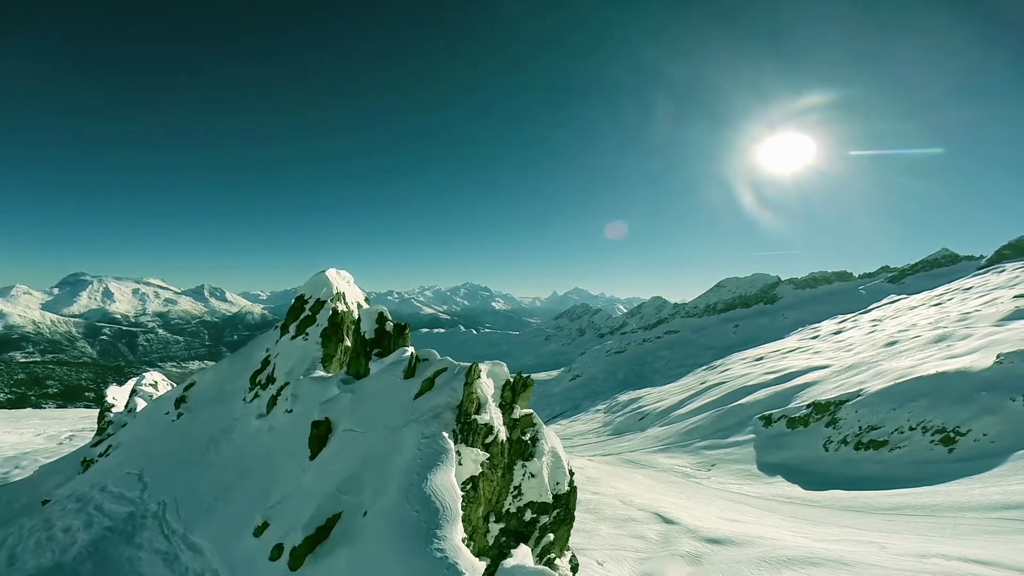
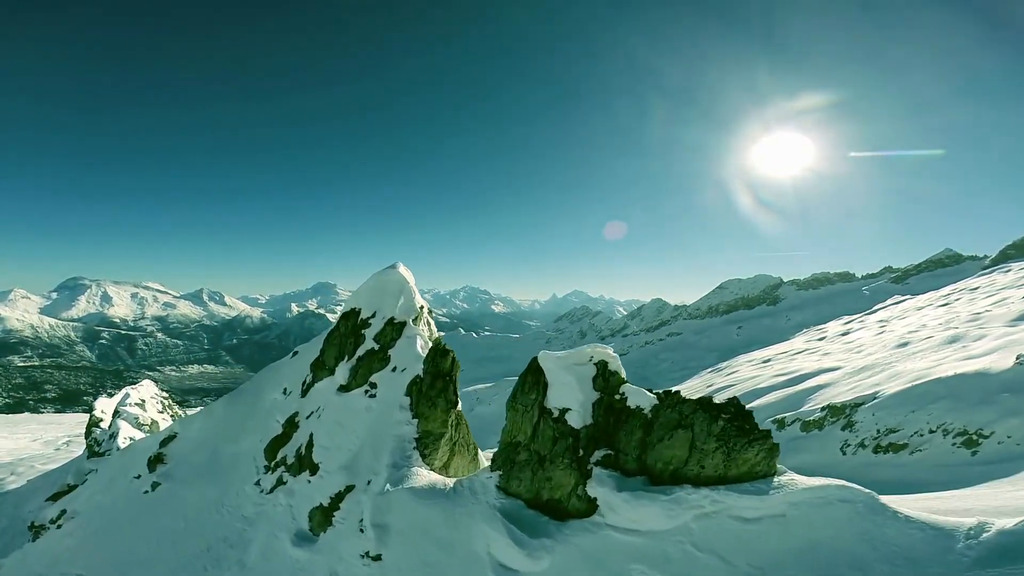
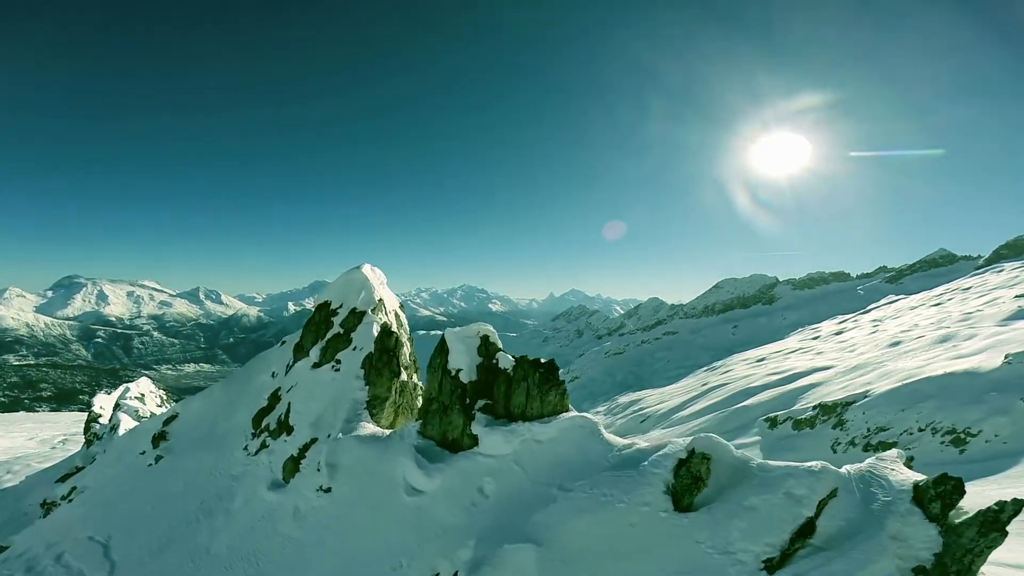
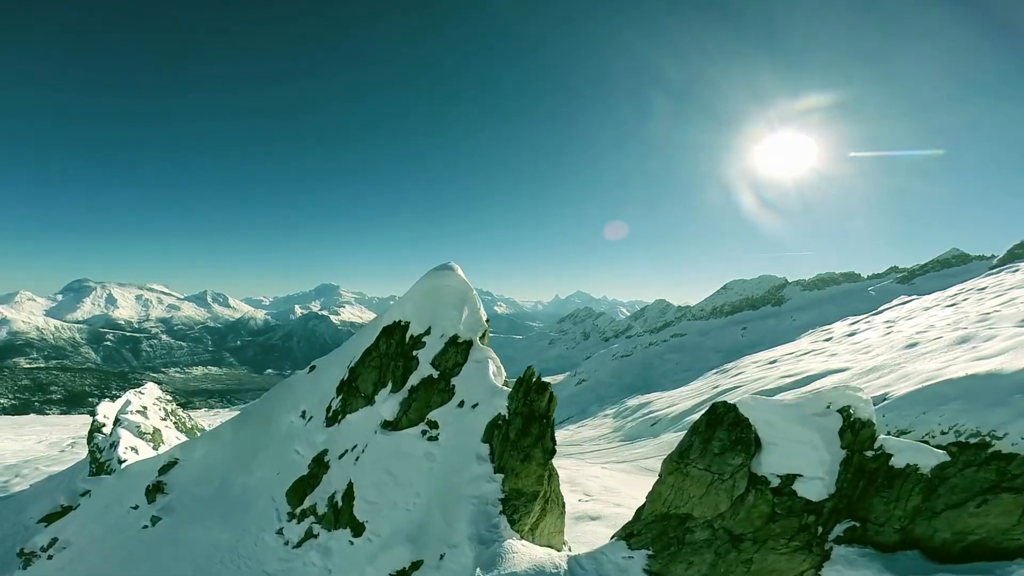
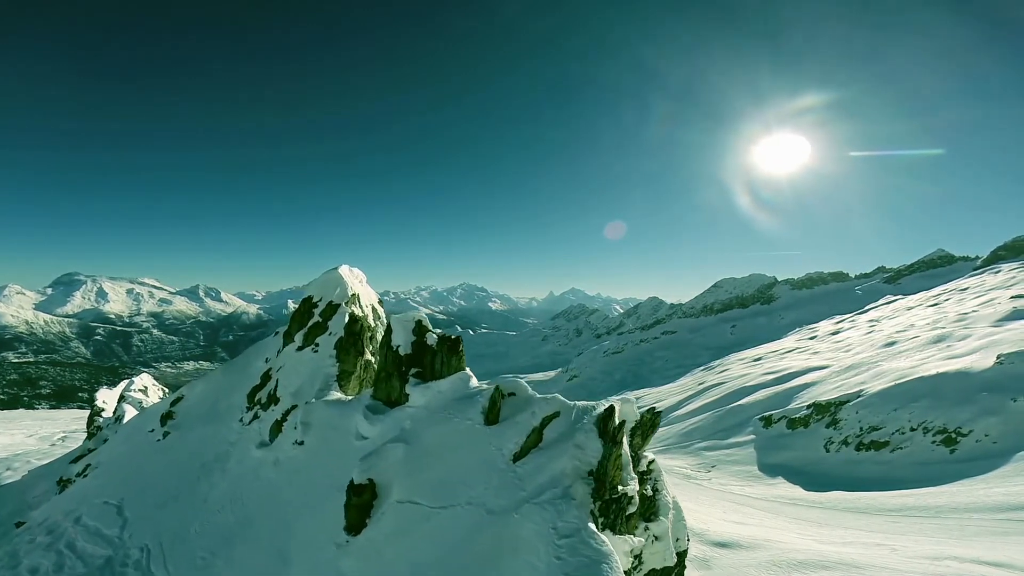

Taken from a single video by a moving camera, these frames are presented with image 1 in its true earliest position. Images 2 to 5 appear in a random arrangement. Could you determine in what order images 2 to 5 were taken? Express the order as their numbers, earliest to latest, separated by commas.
5, 3, 2, 4
